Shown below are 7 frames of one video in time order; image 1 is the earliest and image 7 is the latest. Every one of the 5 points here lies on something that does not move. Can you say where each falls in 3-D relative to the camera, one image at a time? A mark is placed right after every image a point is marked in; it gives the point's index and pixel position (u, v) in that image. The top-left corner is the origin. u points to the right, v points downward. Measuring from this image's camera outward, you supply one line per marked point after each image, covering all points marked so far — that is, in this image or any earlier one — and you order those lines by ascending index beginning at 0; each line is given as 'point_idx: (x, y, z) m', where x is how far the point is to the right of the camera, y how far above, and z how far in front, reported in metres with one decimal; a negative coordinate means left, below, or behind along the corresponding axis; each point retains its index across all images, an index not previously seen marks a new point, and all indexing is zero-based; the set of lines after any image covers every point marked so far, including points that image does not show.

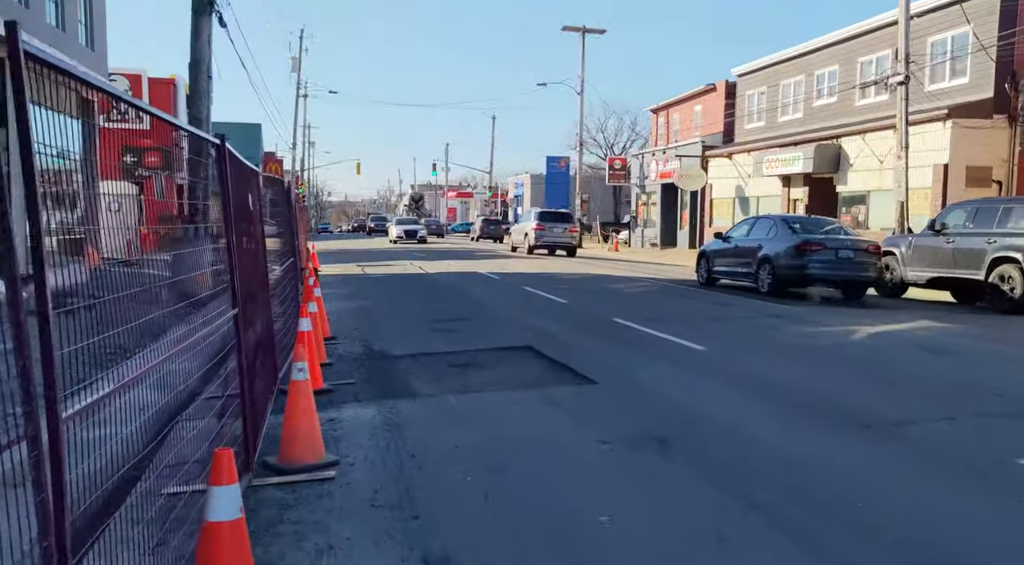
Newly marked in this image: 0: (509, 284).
0: (0.0, 0.0, +18.6) m
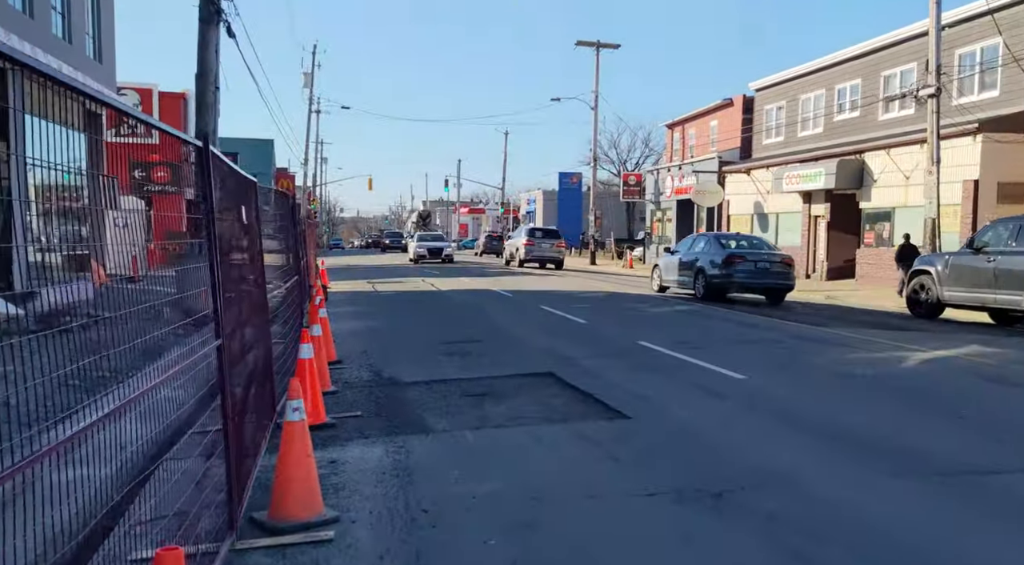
0: (+0.4, -0.4, +17.8) m
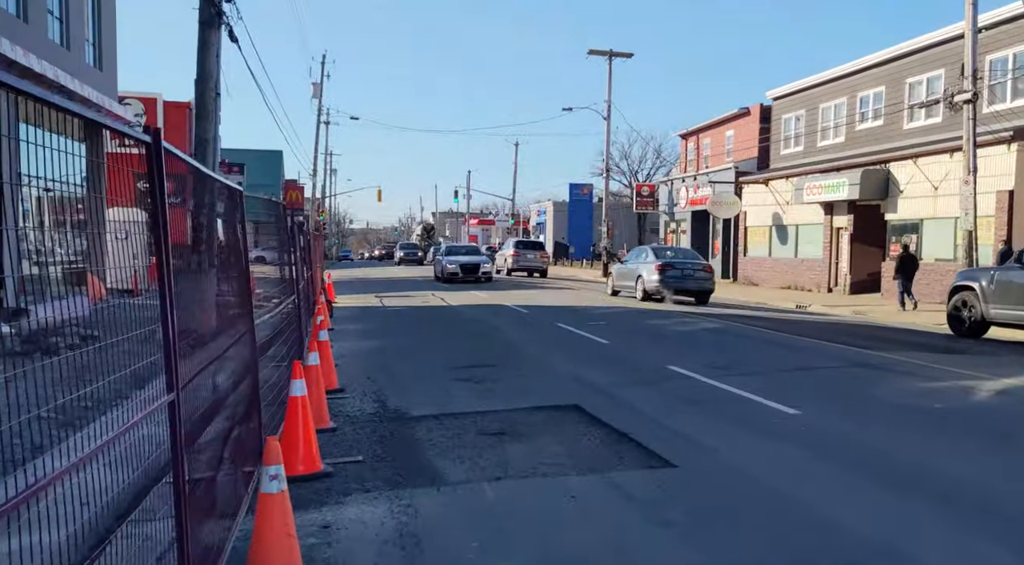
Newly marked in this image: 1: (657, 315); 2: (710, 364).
0: (+0.7, -0.8, +16.9) m
1: (+3.1, -0.7, +16.7) m
2: (+2.5, -1.0, +10.0) m
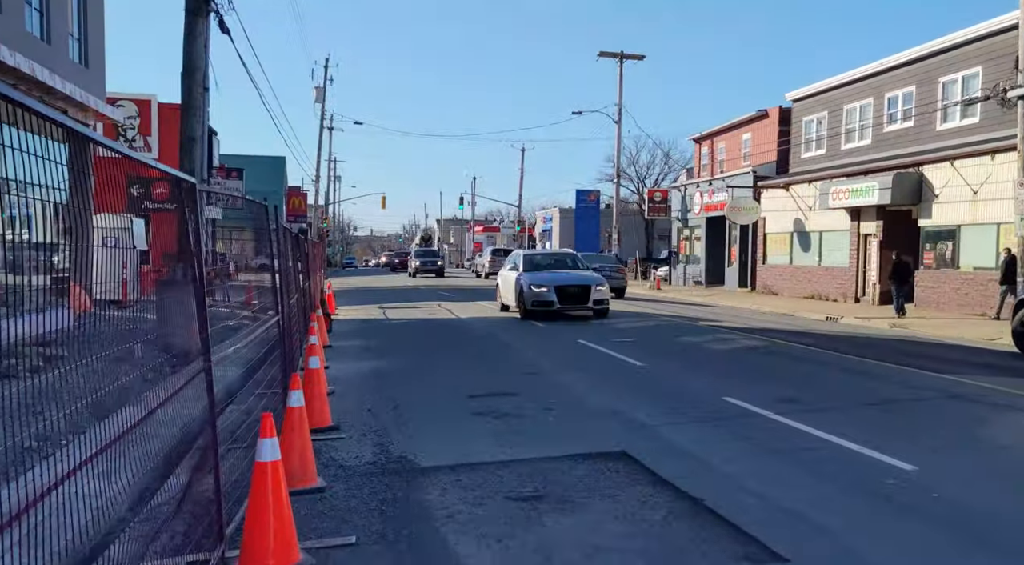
0: (+1.0, -1.0, +15.4) m
1: (+3.4, -0.9, +15.2) m
2: (+2.8, -1.2, +8.4) m
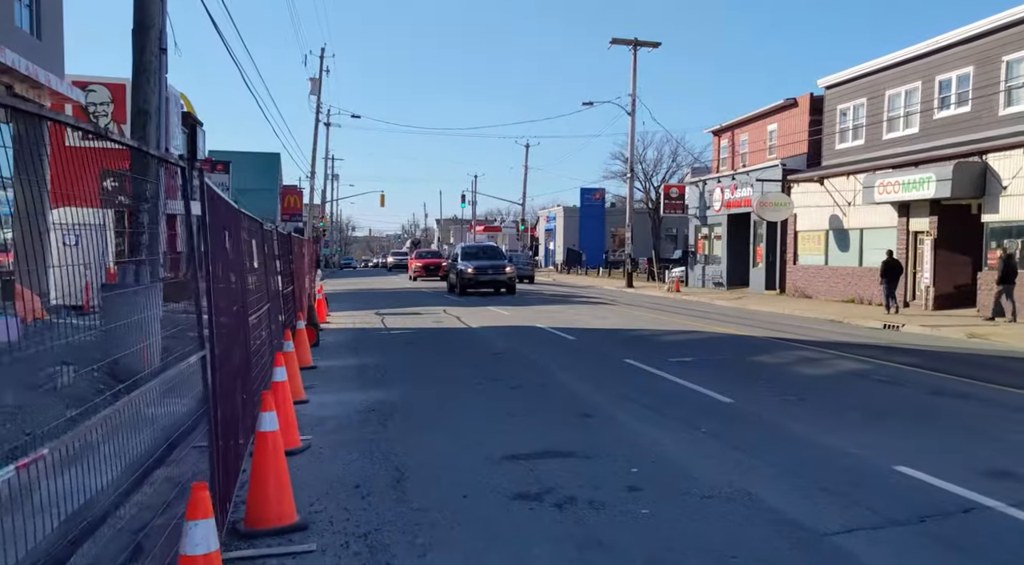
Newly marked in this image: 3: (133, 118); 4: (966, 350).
0: (+1.4, -1.1, +12.5) m
1: (+3.8, -1.0, +12.3) m
2: (+3.2, -1.3, +5.6) m
3: (-6.0, +2.6, +12.6) m
4: (+8.3, -1.3, +14.4) m
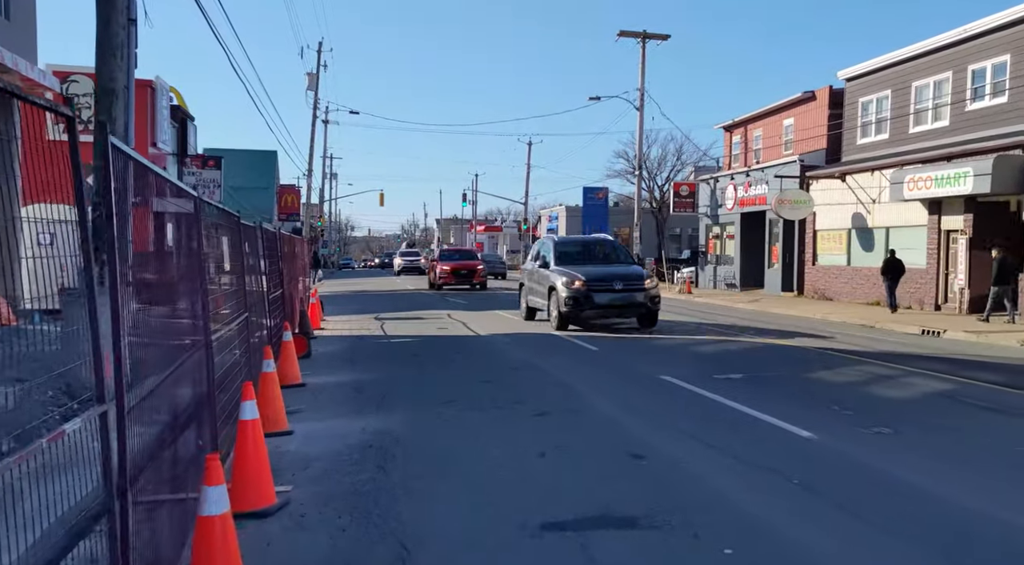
0: (+1.7, -1.1, +10.9) m
1: (+4.1, -1.1, +10.7) m
2: (+3.5, -1.3, +4.0) m
3: (-5.8, +2.6, +11.1) m
4: (+8.6, -1.3, +12.8) m
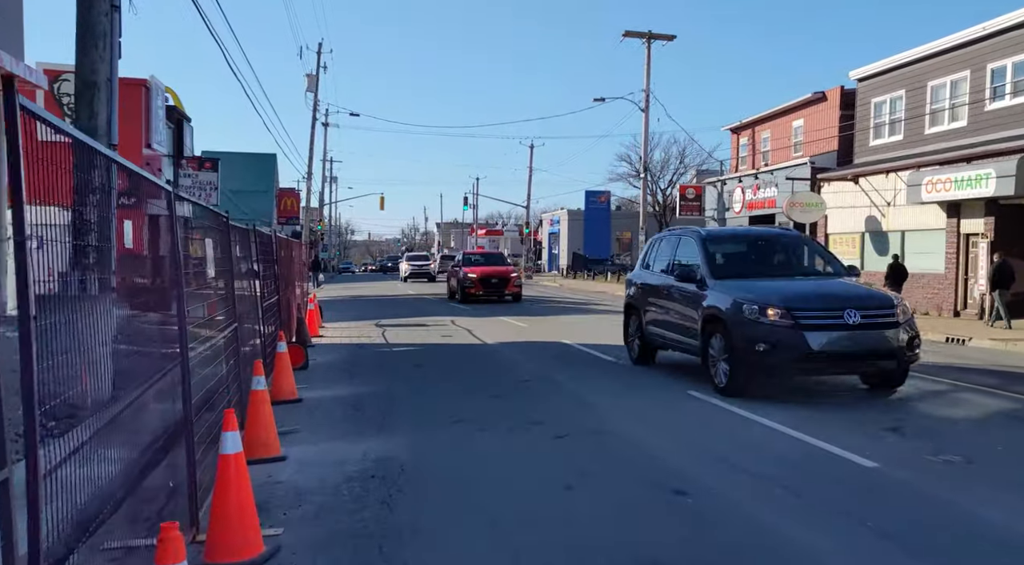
0: (+1.8, -1.2, +10.1) m
1: (+4.2, -1.1, +9.9) m
2: (+3.6, -1.4, +3.2) m
3: (-5.6, +2.5, +10.3) m
4: (+8.7, -1.4, +12.0) m
